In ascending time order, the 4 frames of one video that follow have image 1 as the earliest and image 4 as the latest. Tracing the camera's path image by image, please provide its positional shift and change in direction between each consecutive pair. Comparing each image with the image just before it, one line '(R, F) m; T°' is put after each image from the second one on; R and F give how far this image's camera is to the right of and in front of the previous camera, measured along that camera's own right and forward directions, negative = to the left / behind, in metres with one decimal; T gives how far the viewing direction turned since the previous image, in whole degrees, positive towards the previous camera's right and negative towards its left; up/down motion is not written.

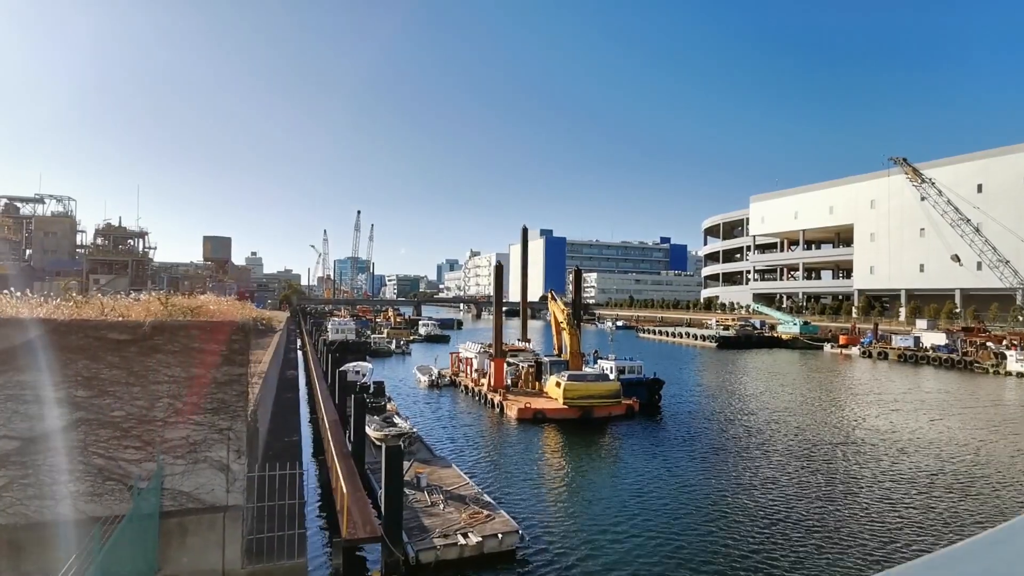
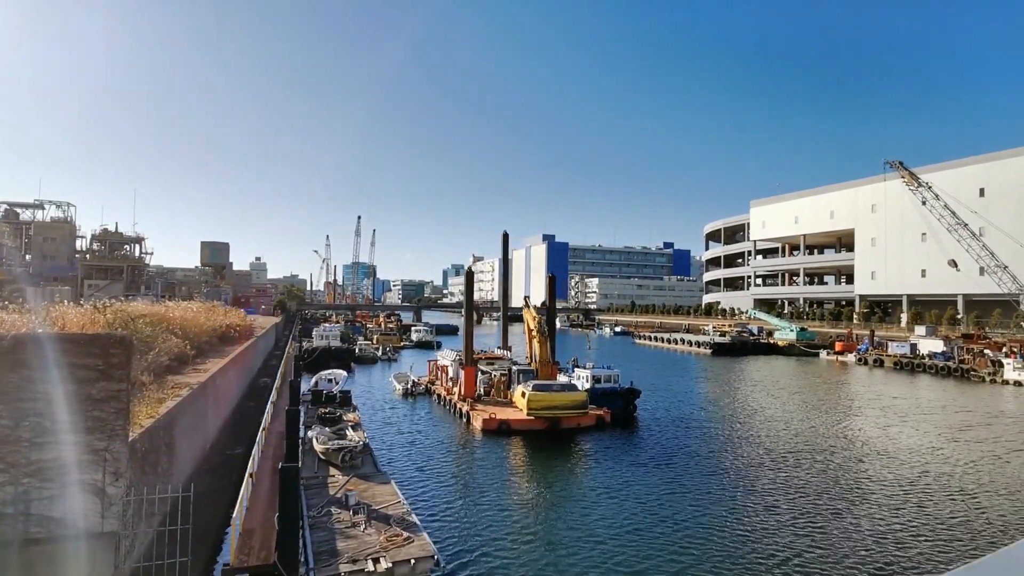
(+1.4, +0.6) m; -1°
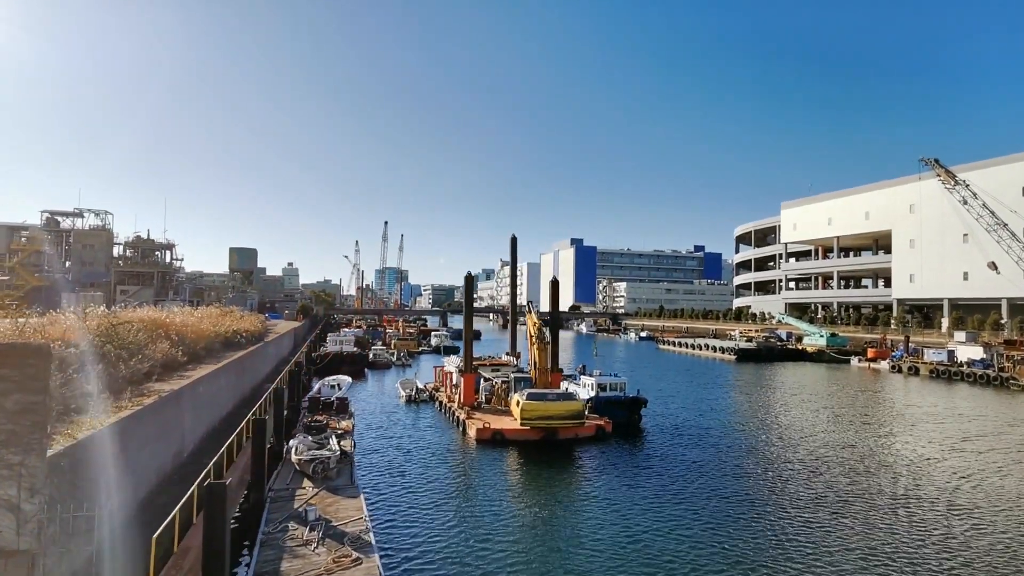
(+1.2, +0.6) m; -3°
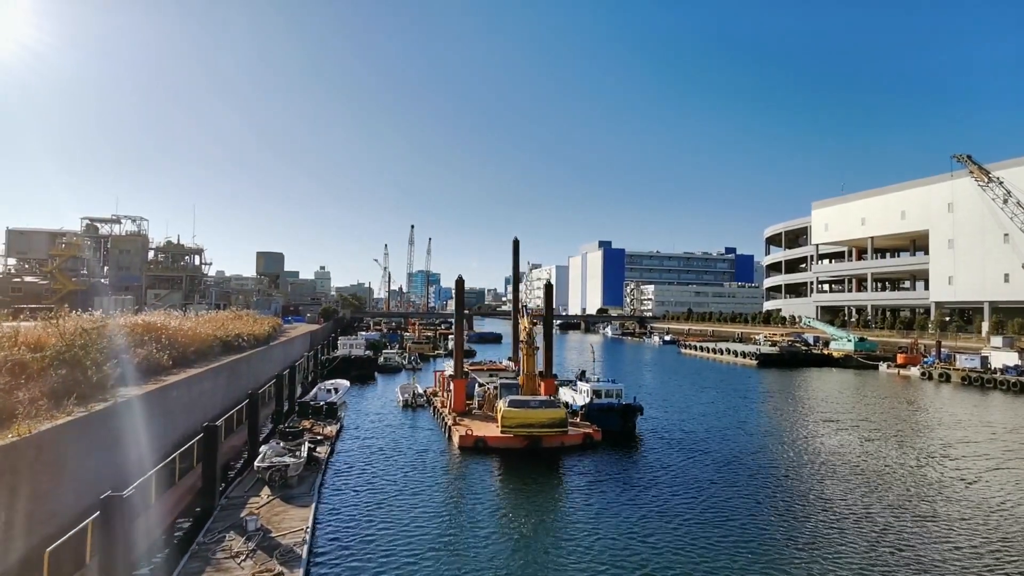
(+1.6, +0.5) m; -3°
